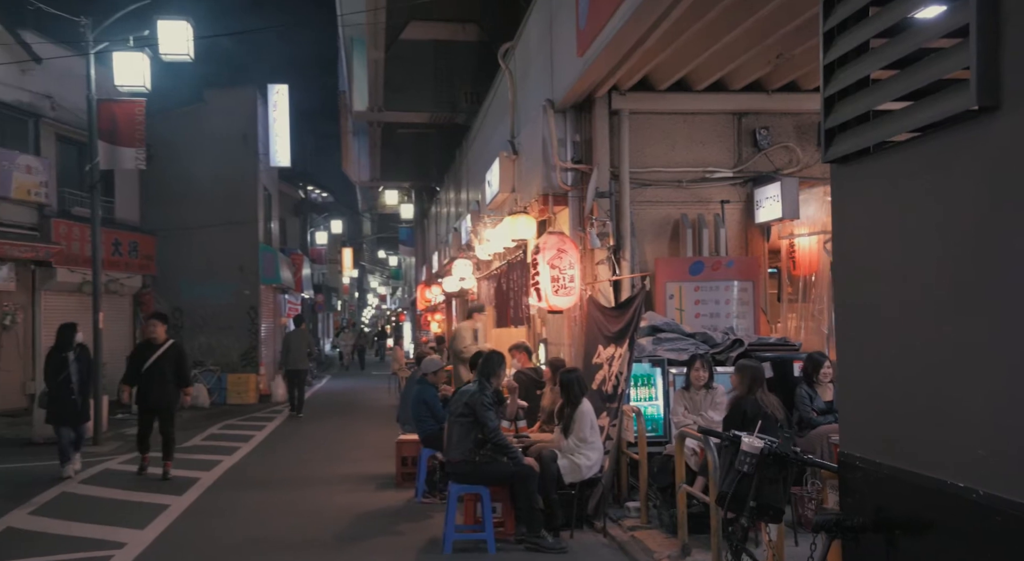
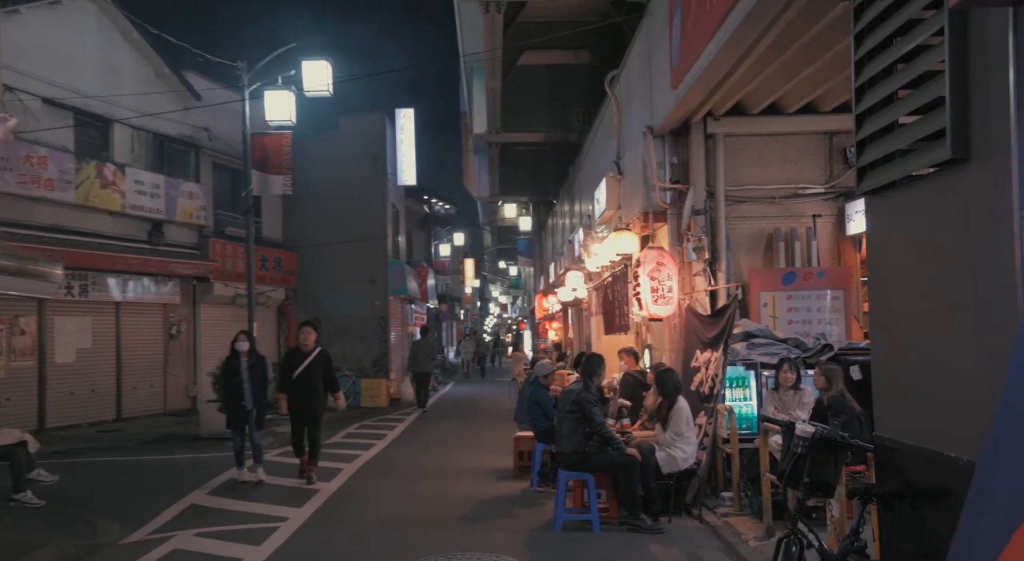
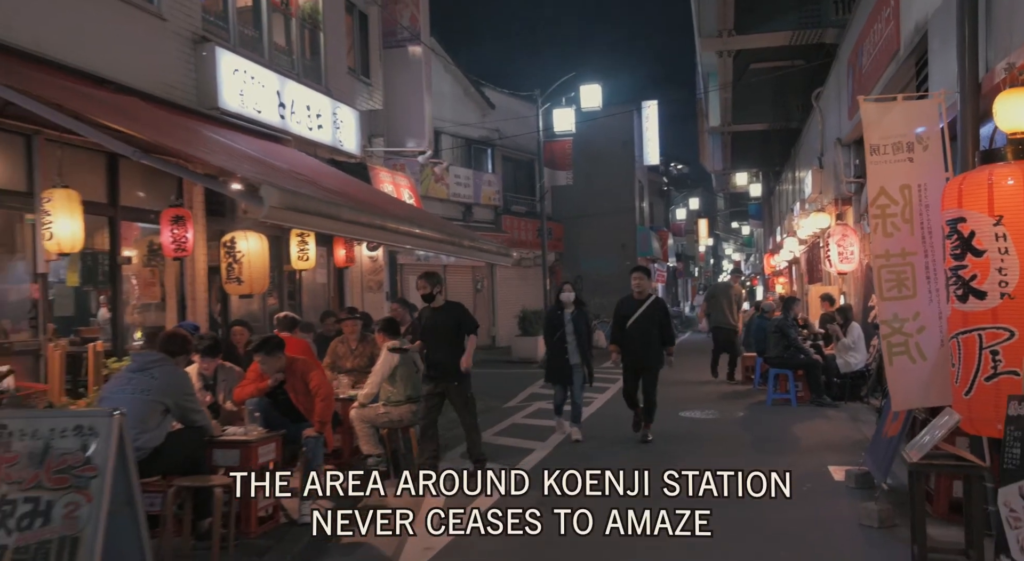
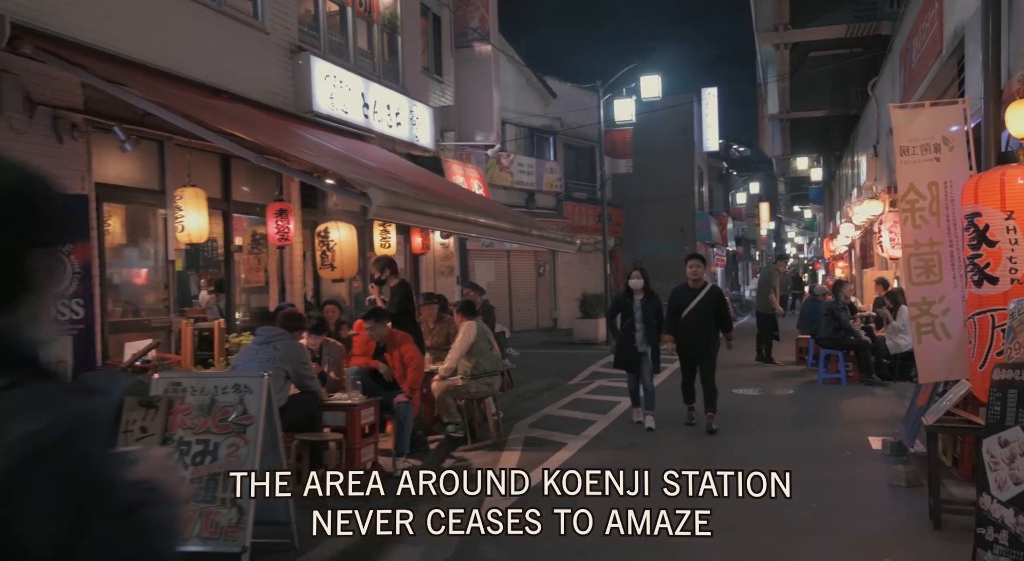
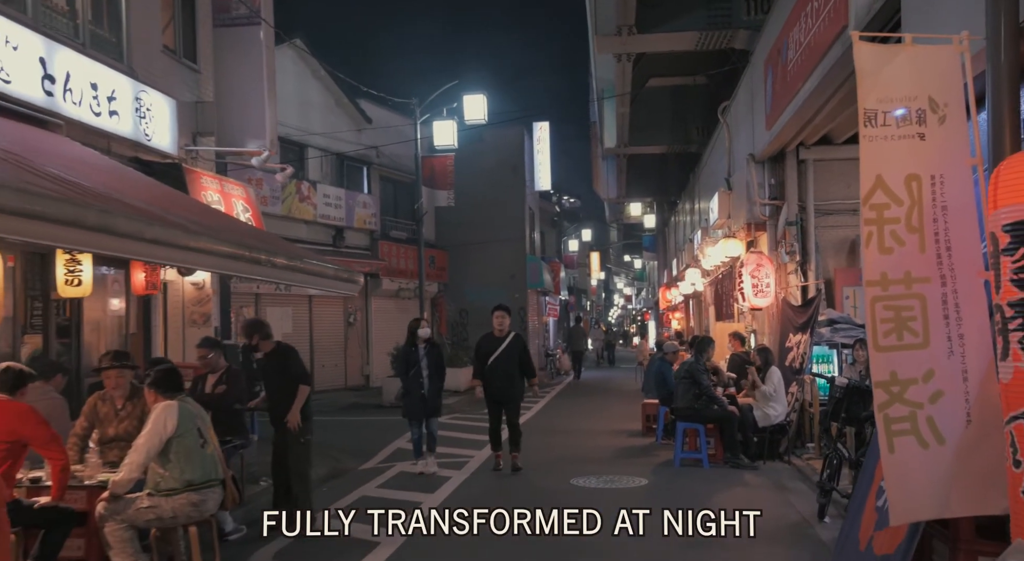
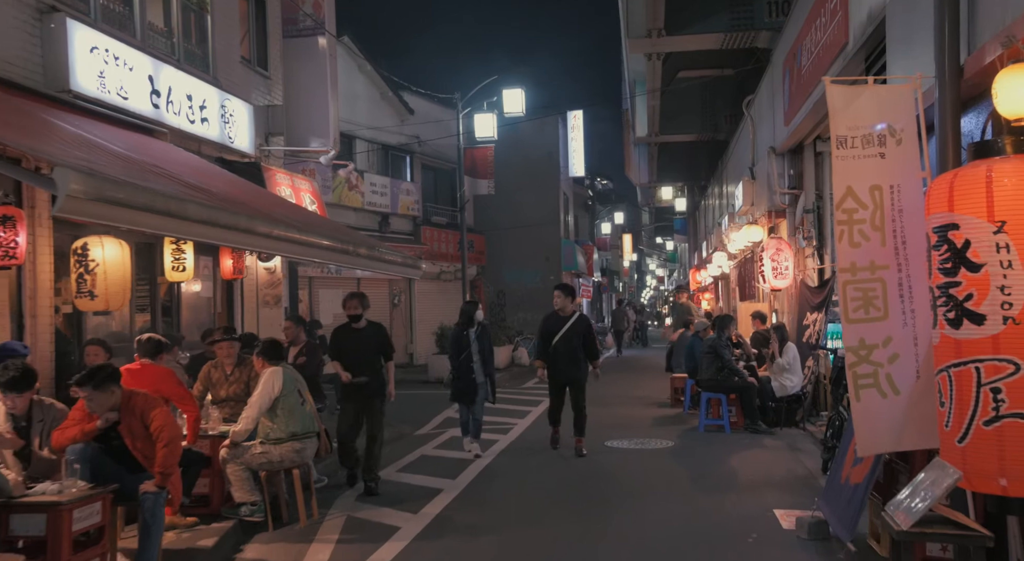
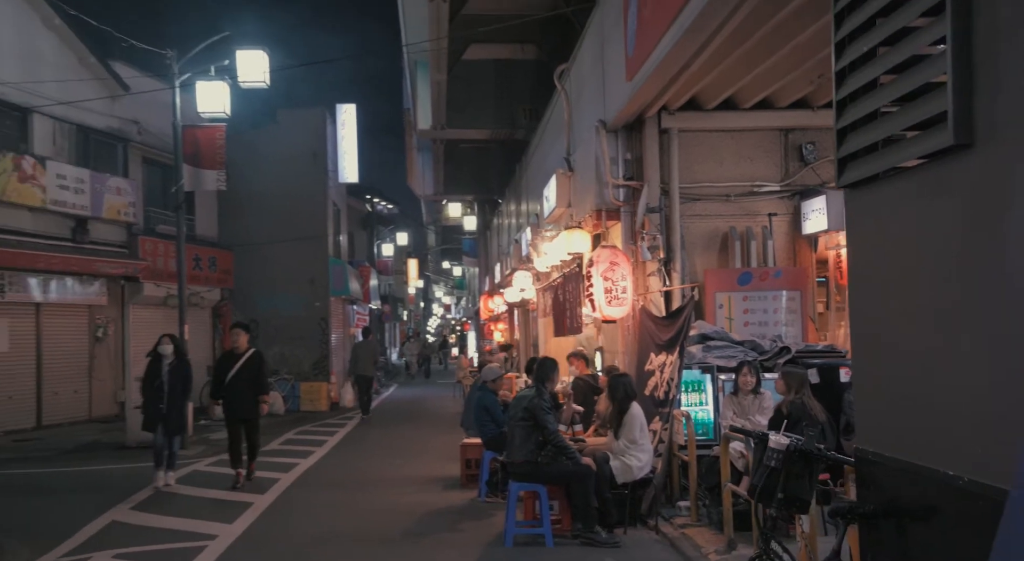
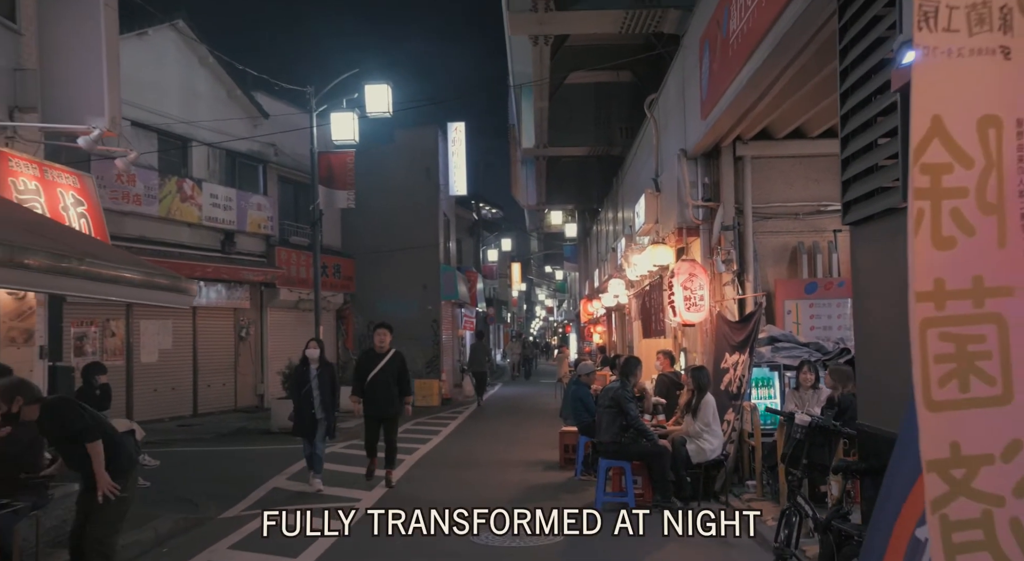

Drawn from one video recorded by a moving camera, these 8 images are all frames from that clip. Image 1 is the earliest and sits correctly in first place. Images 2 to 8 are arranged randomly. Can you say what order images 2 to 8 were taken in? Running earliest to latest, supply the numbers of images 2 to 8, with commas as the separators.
7, 2, 8, 5, 6, 3, 4
